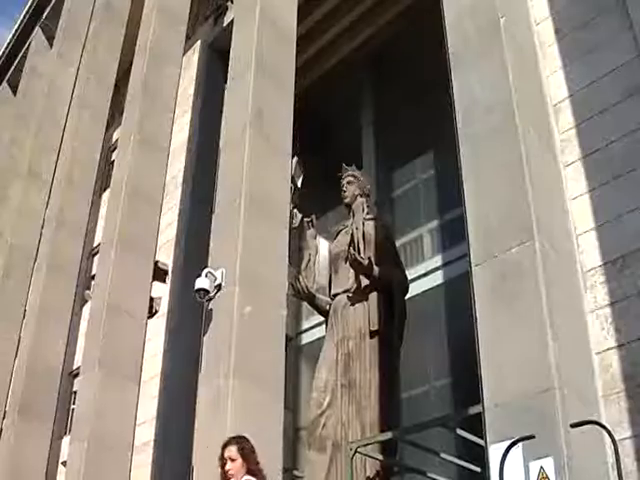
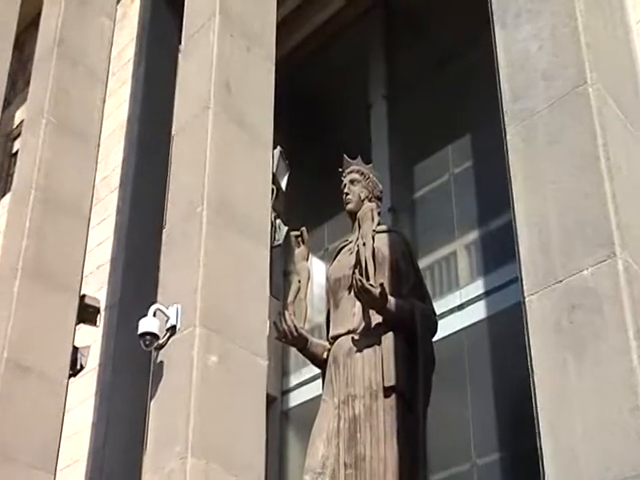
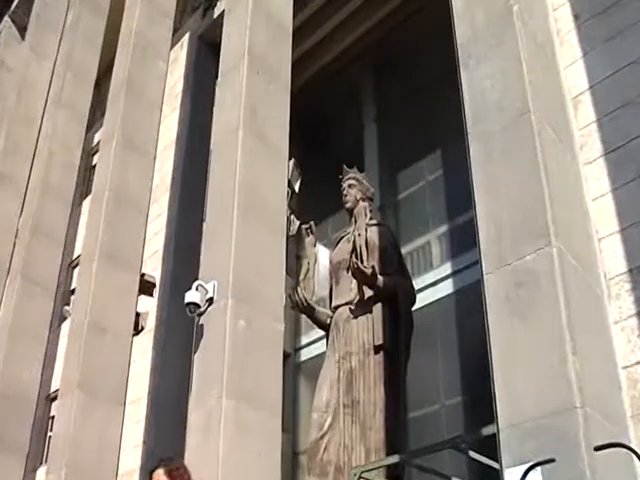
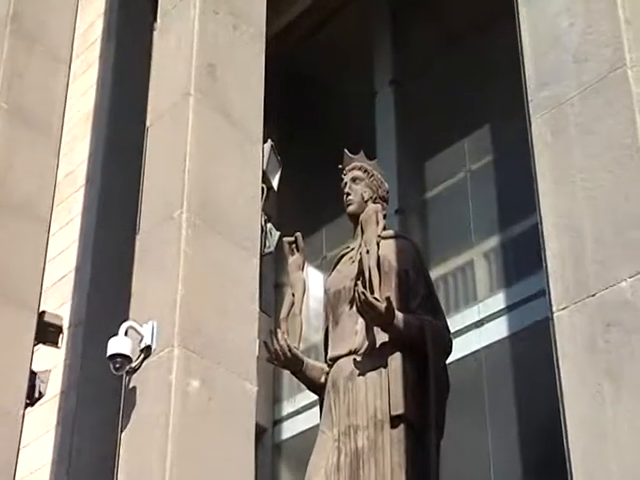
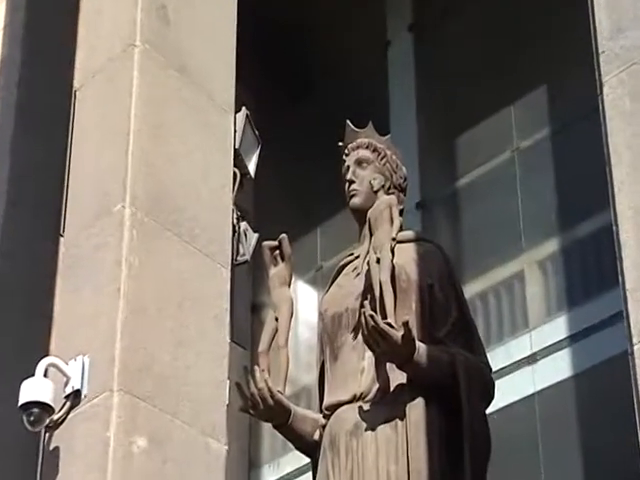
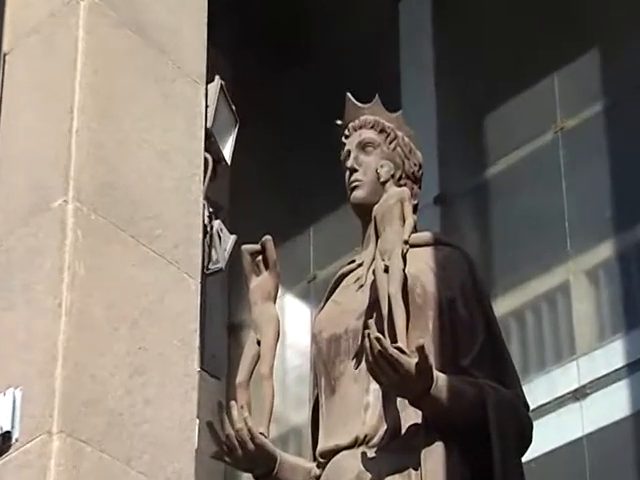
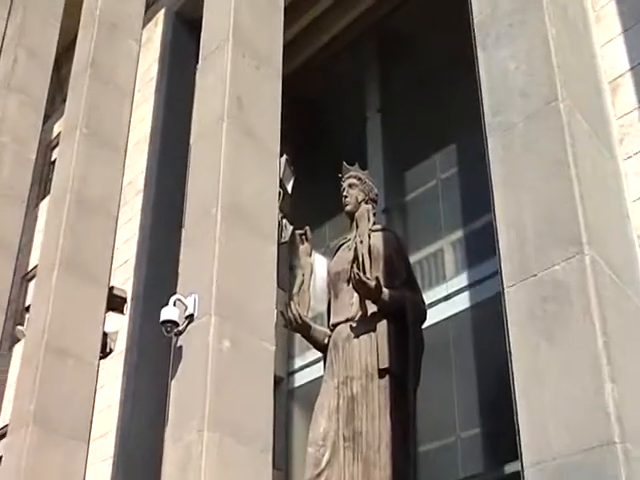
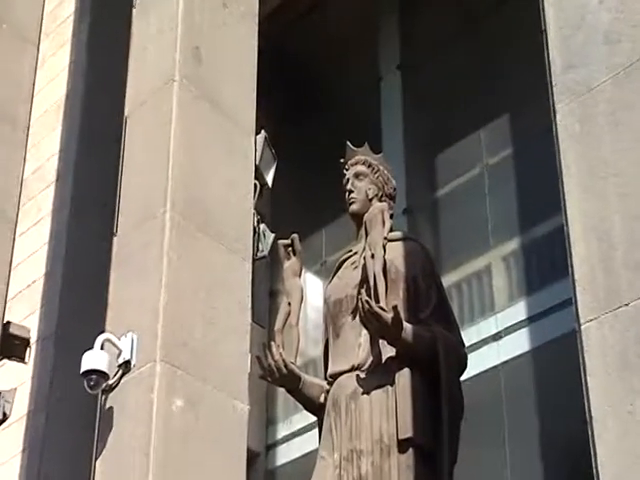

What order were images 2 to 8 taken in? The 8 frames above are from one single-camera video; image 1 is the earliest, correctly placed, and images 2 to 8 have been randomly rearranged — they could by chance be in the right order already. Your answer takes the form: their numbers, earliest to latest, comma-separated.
3, 7, 2, 4, 8, 5, 6
